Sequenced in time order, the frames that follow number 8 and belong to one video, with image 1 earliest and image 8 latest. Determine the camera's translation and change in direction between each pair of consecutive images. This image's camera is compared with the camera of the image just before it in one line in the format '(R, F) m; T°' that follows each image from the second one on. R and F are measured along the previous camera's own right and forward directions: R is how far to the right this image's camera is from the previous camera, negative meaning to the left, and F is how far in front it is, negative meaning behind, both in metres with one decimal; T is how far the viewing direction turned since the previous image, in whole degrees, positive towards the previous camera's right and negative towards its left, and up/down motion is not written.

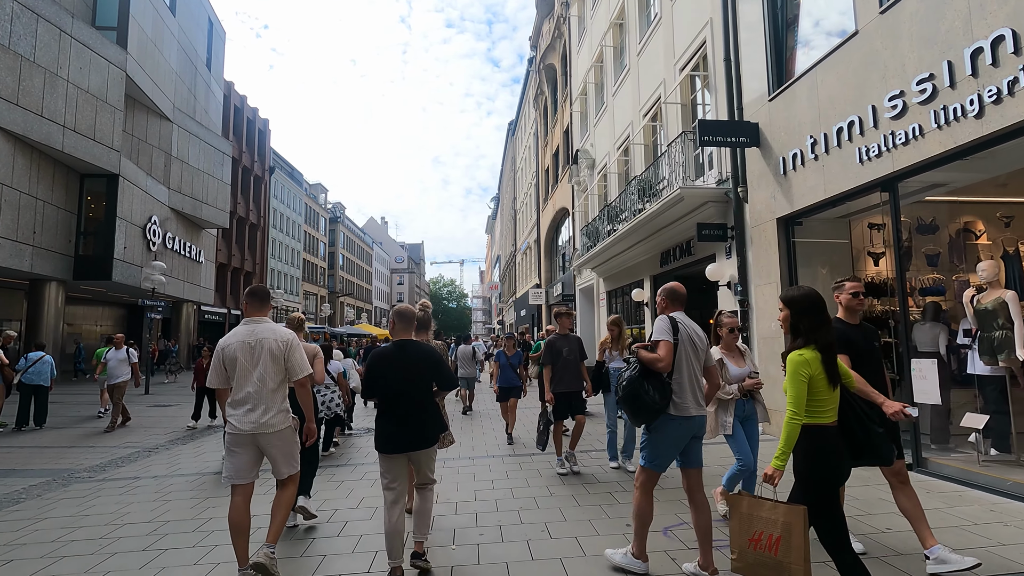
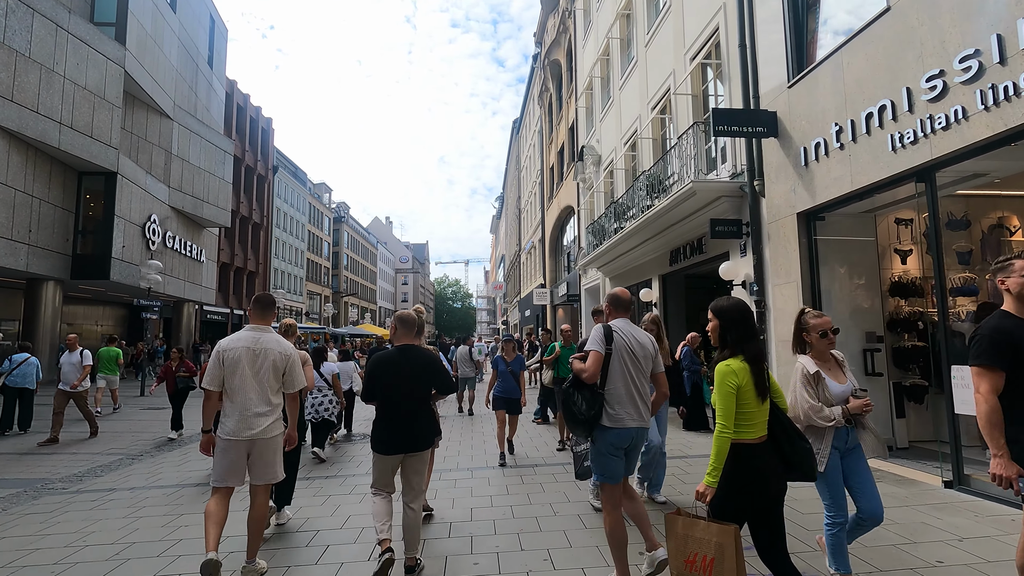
(0.0, +0.5) m; -1°
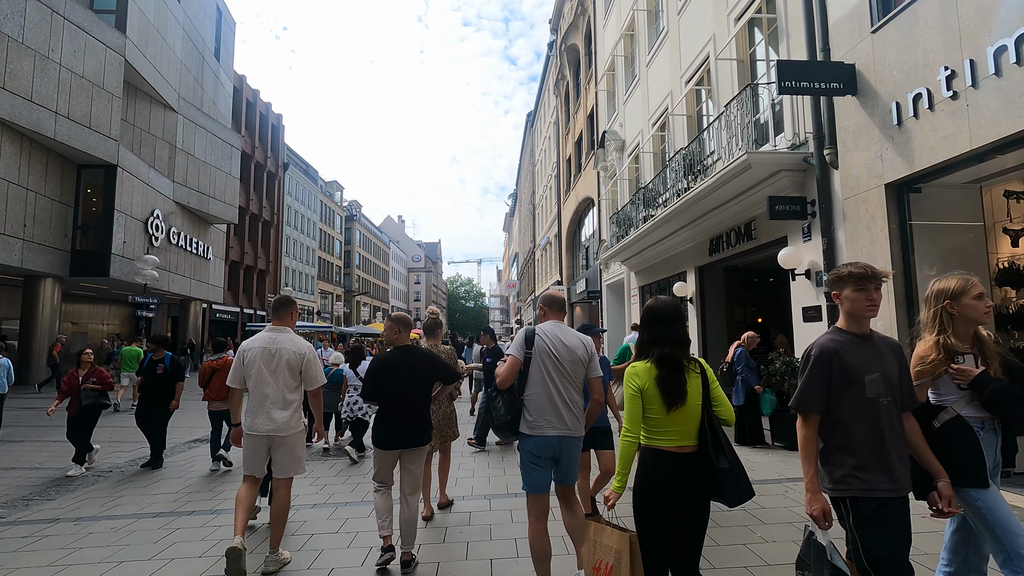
(-0.1, +1.2) m; -1°
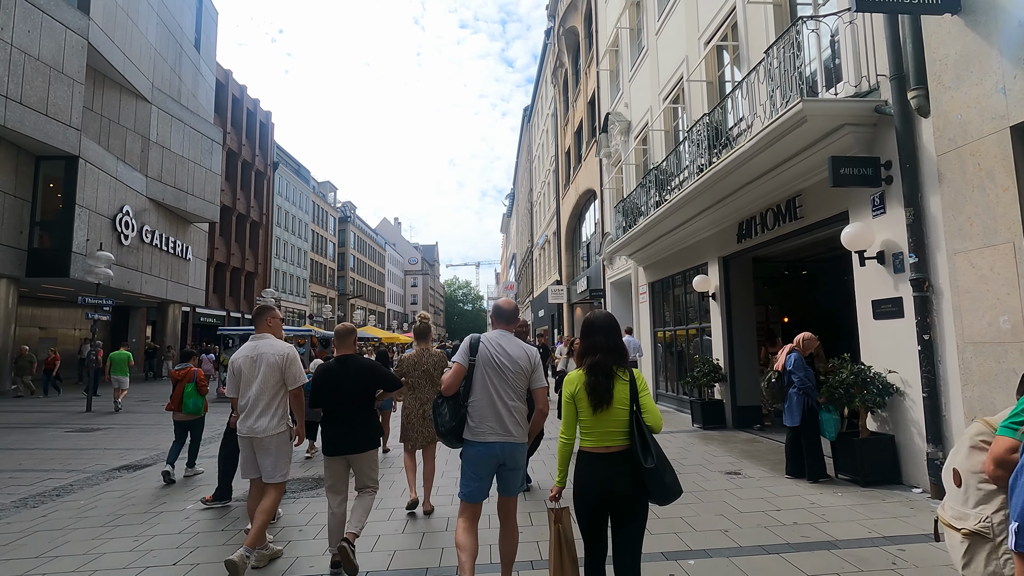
(+0.1, +1.6) m; 0°
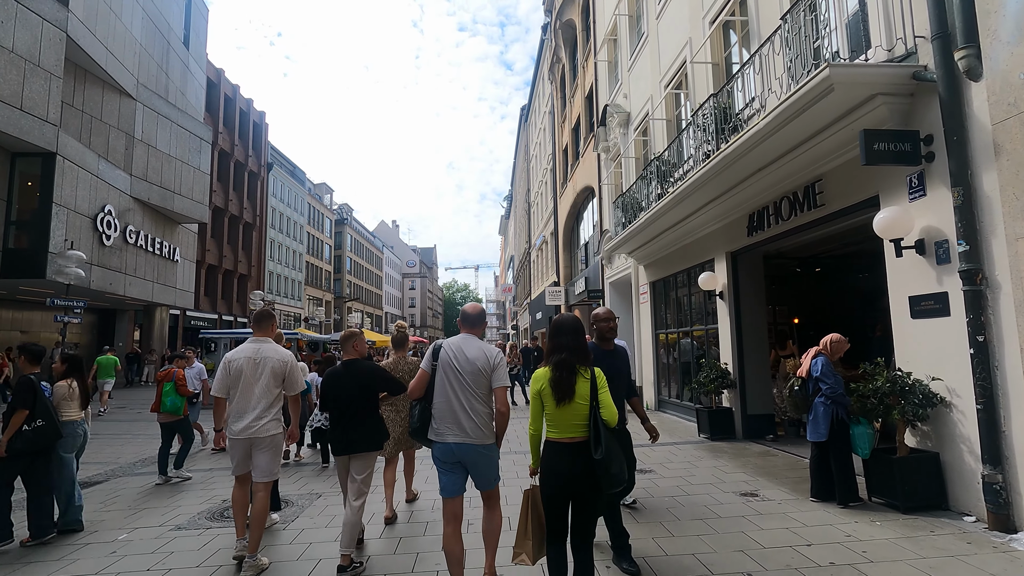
(+0.2, +0.8) m; 0°
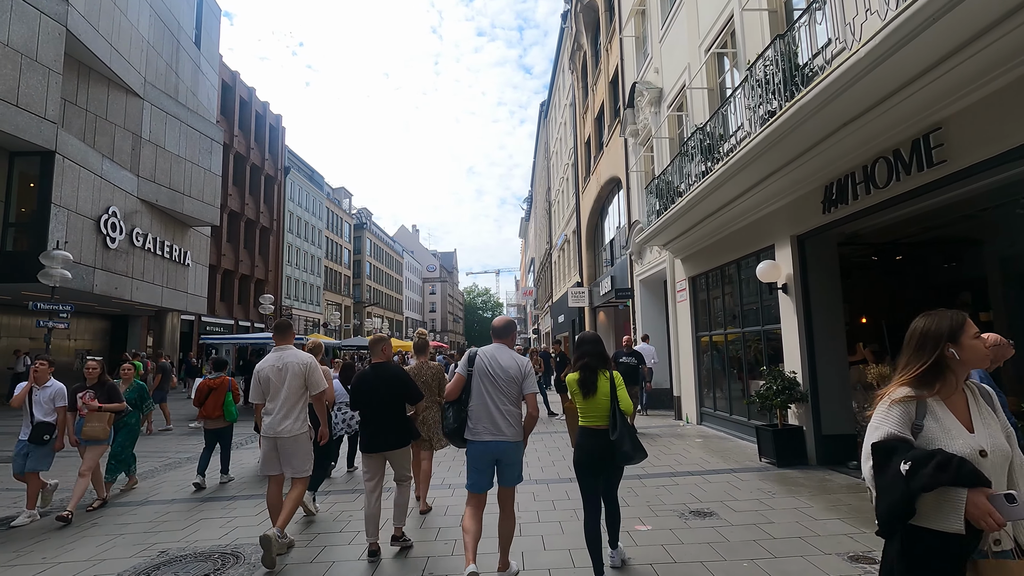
(0.0, +1.4) m; -2°
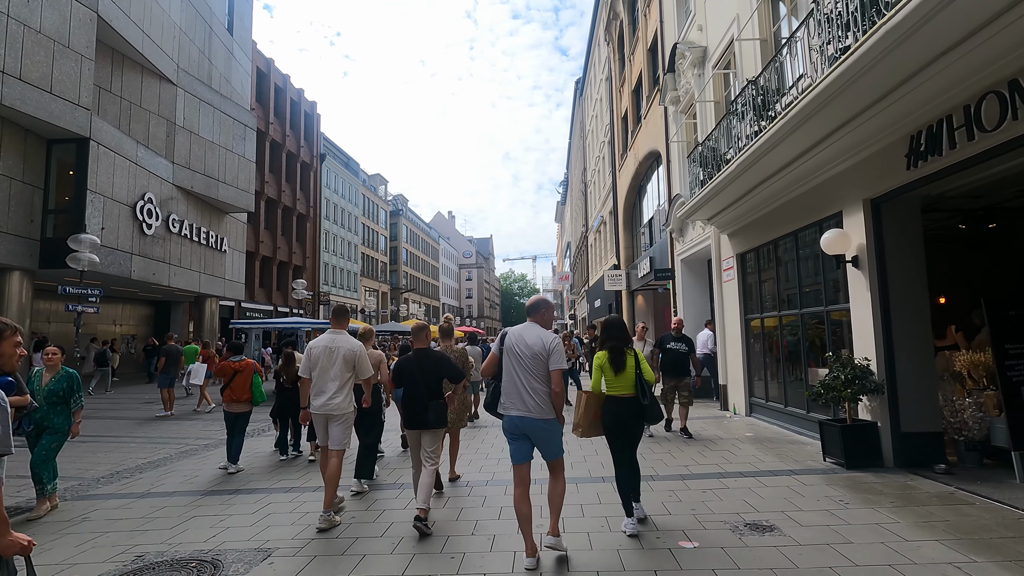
(+0.2, +0.8) m; -4°
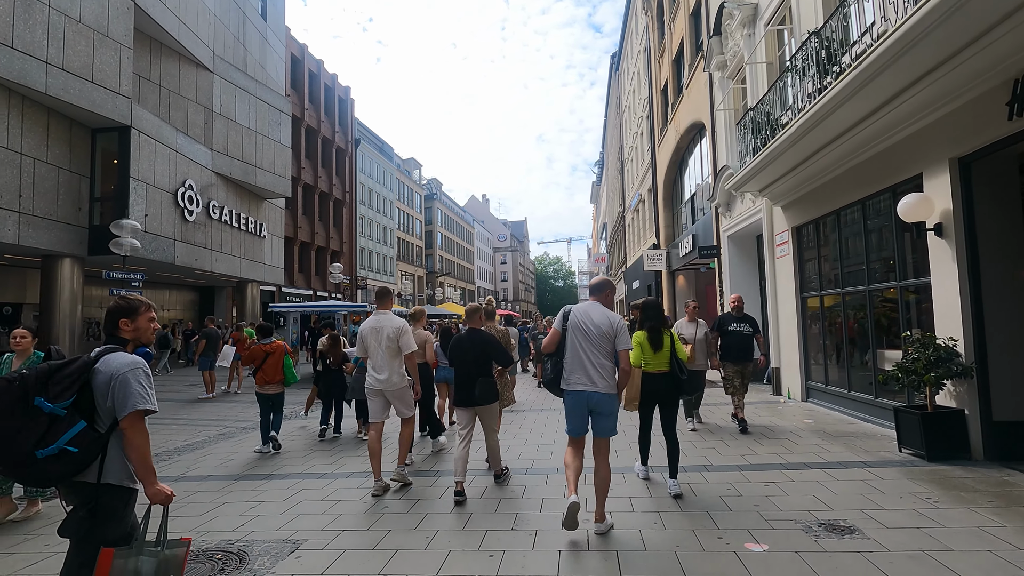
(0.0, +0.4) m; -4°
